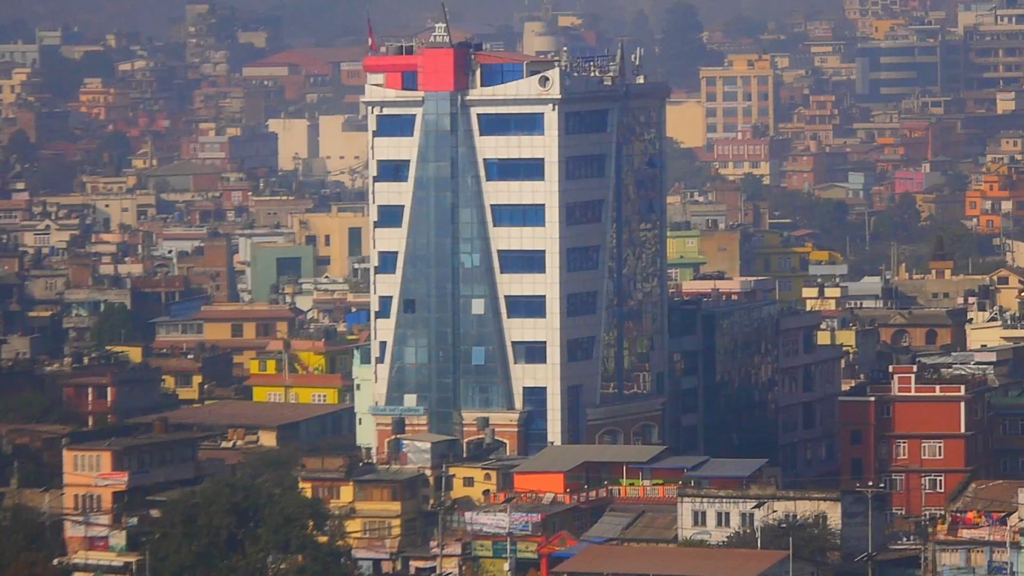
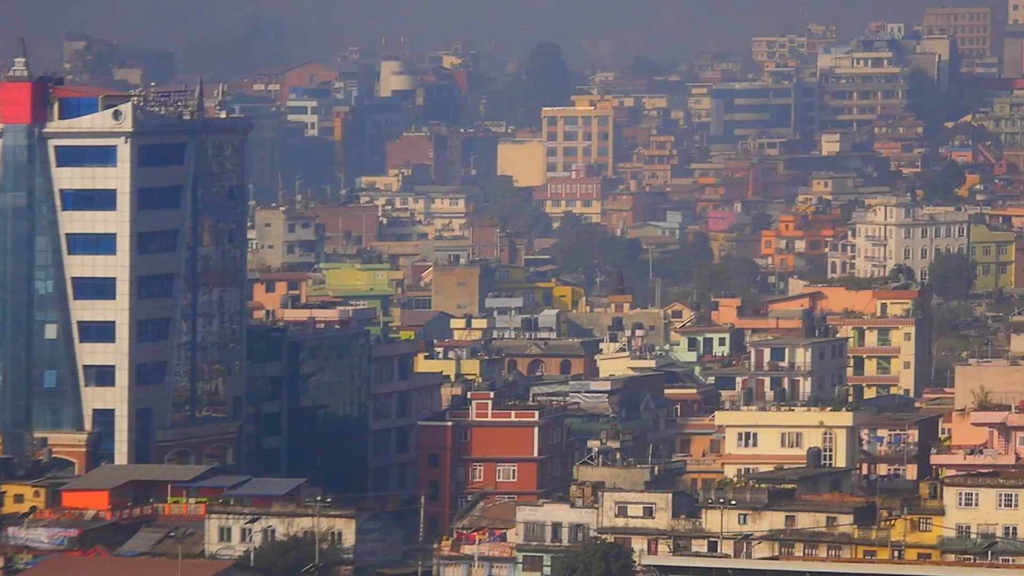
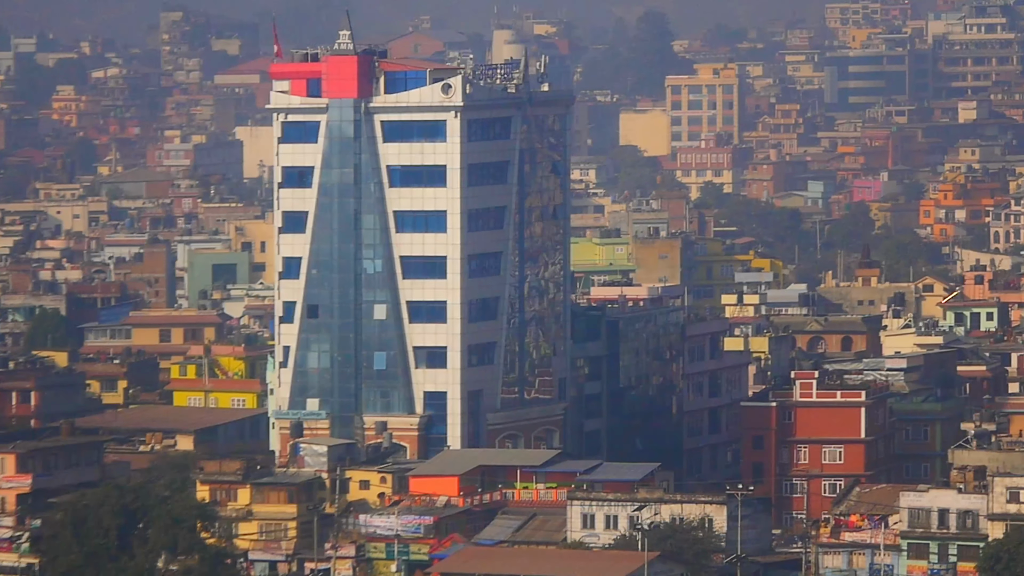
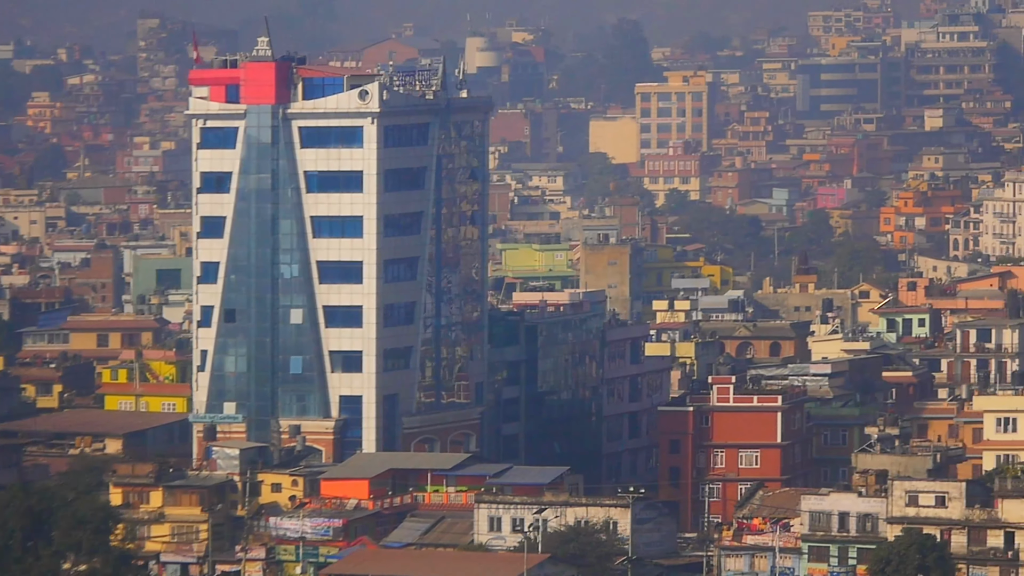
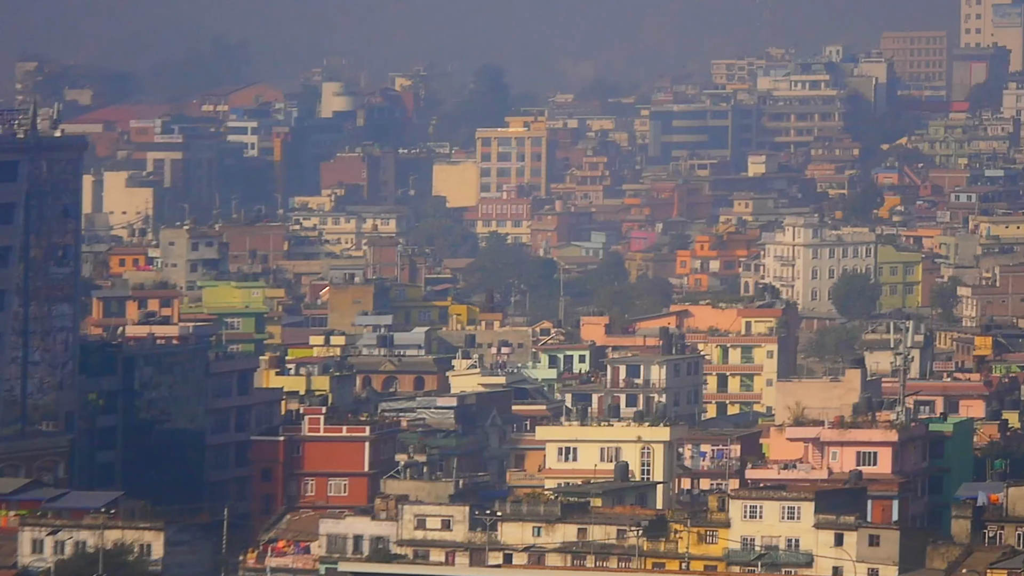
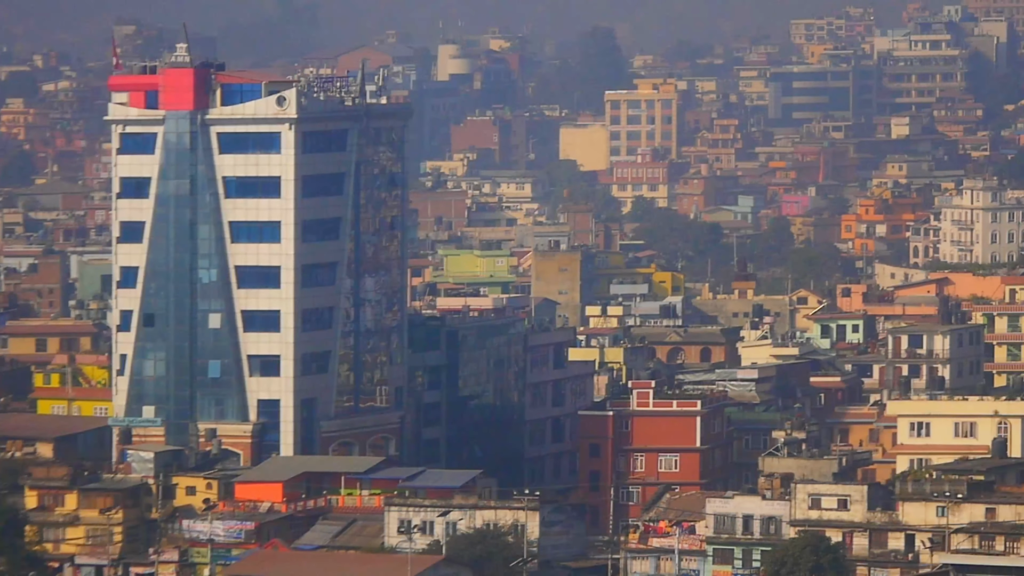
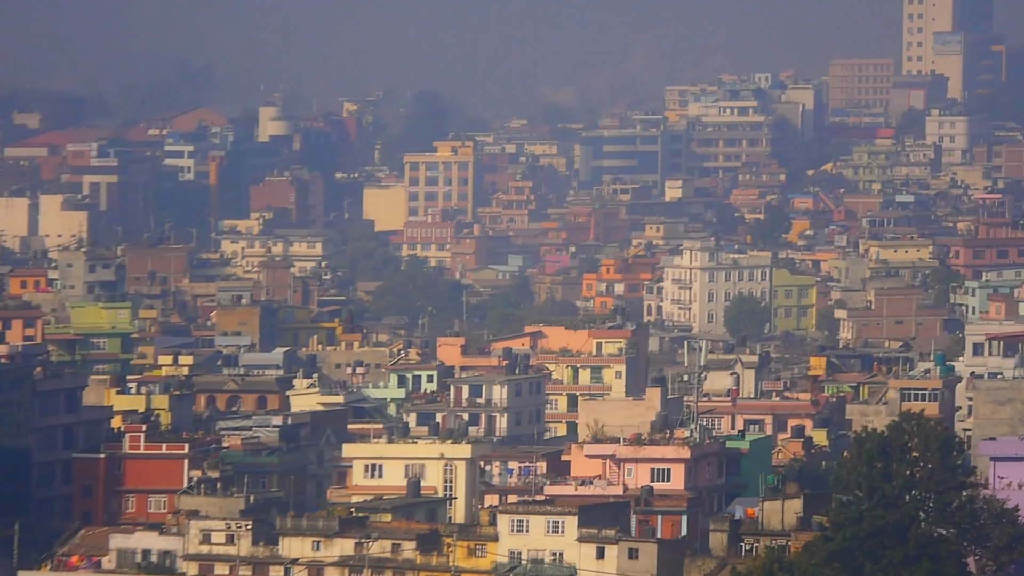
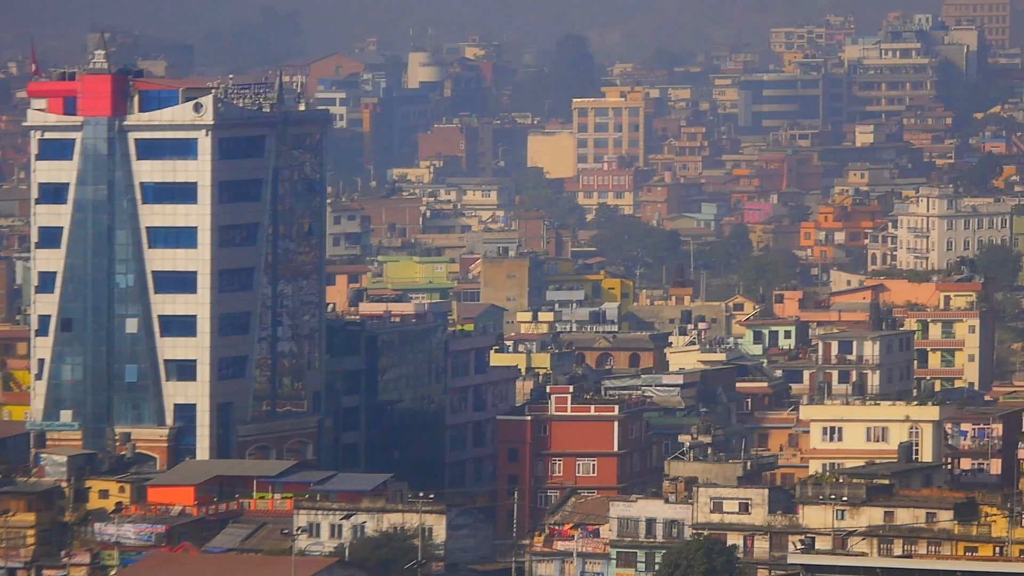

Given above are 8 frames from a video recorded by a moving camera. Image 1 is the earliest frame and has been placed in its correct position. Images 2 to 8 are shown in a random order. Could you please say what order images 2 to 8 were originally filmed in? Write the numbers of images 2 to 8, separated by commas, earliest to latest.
3, 4, 6, 8, 2, 5, 7
